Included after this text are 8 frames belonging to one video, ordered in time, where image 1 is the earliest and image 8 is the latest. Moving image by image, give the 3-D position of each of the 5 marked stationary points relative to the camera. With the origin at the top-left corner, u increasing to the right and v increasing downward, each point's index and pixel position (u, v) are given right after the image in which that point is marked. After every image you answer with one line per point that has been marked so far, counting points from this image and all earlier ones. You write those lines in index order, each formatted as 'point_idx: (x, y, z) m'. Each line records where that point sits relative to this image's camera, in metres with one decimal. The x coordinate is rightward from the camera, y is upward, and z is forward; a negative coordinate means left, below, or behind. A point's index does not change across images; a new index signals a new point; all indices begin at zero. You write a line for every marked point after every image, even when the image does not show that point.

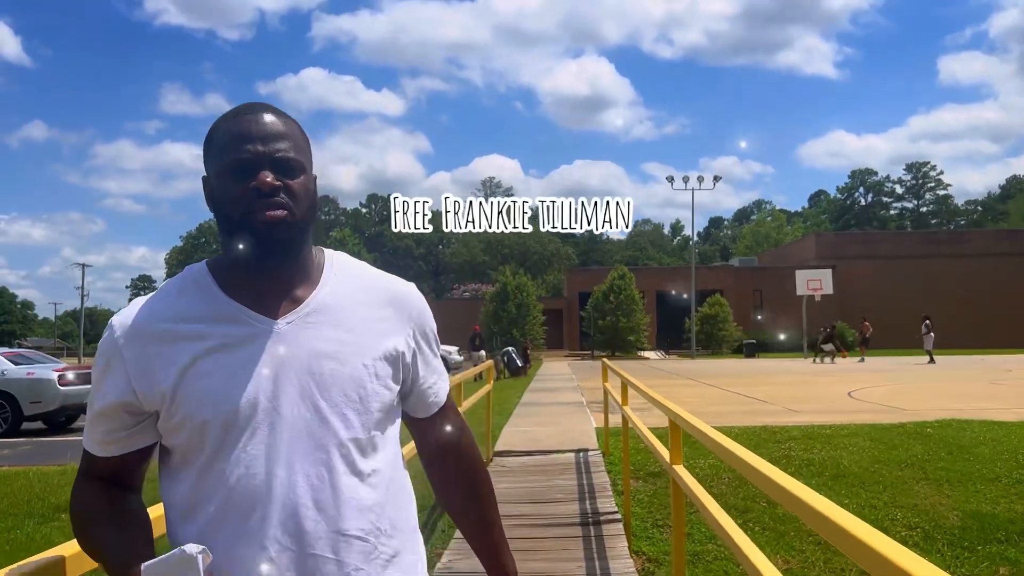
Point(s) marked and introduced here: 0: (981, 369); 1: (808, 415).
0: (+10.0, -1.7, +17.7) m
1: (+3.5, -1.5, +10.0) m
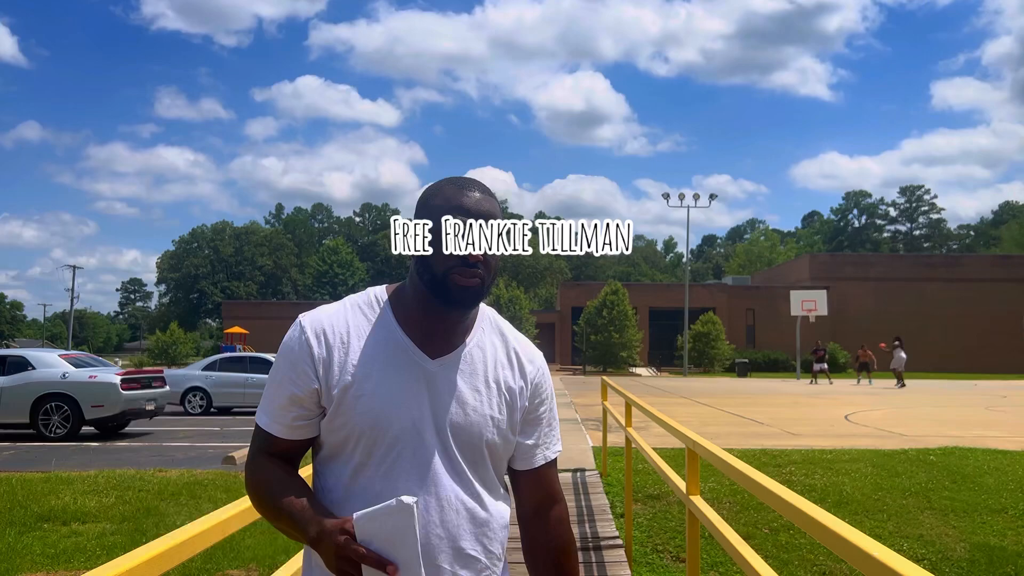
0: (+9.8, -2.2, +17.7) m
1: (+3.5, -1.8, +9.8) m
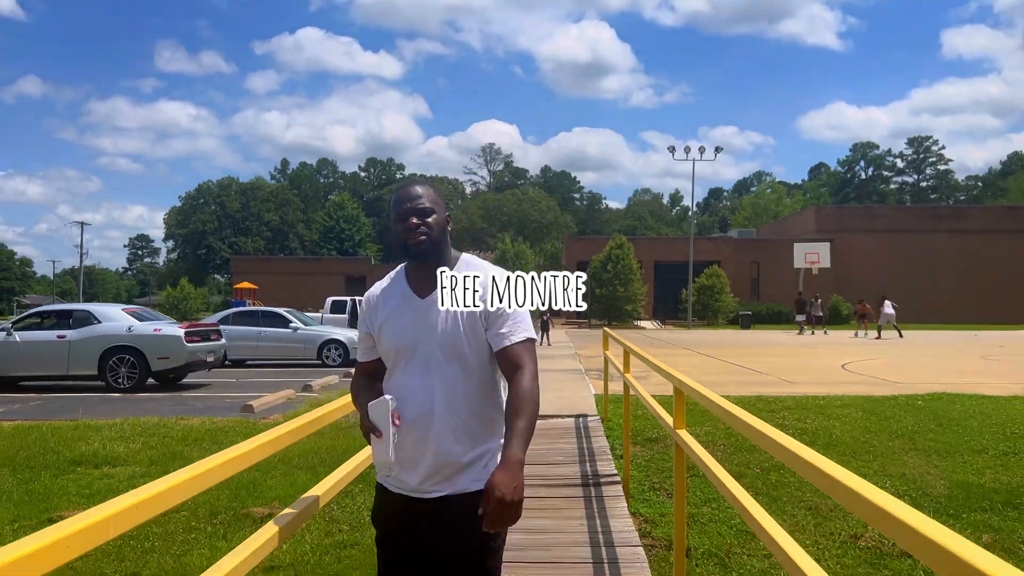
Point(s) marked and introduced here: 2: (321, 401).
0: (+10.0, -1.2, +18.0) m
1: (+3.6, -1.2, +10.2) m
2: (-2.1, -1.3, +9.3) m
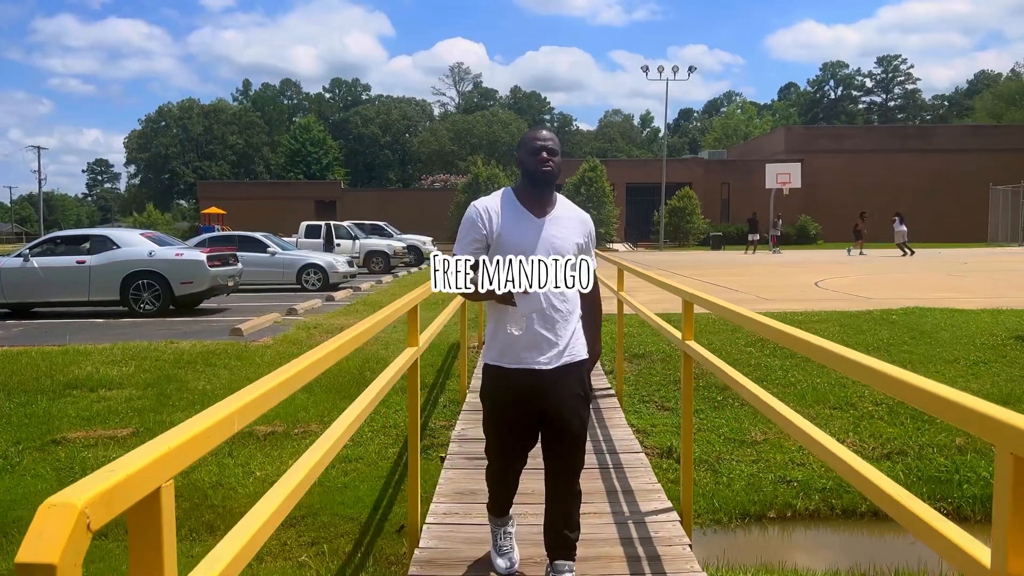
0: (+9.5, +0.6, +18.4) m
1: (+3.4, -0.2, +10.4) m
2: (-2.3, -0.4, +9.4) m
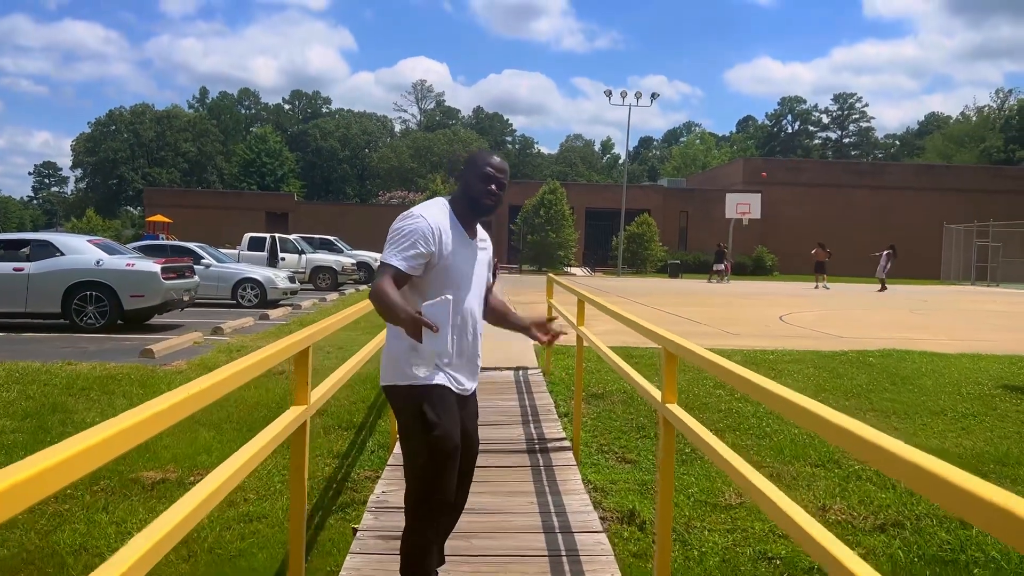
0: (+8.5, -0.2, +18.1) m
1: (+2.8, -0.6, +9.8) m
2: (-2.8, -0.6, +8.4) m
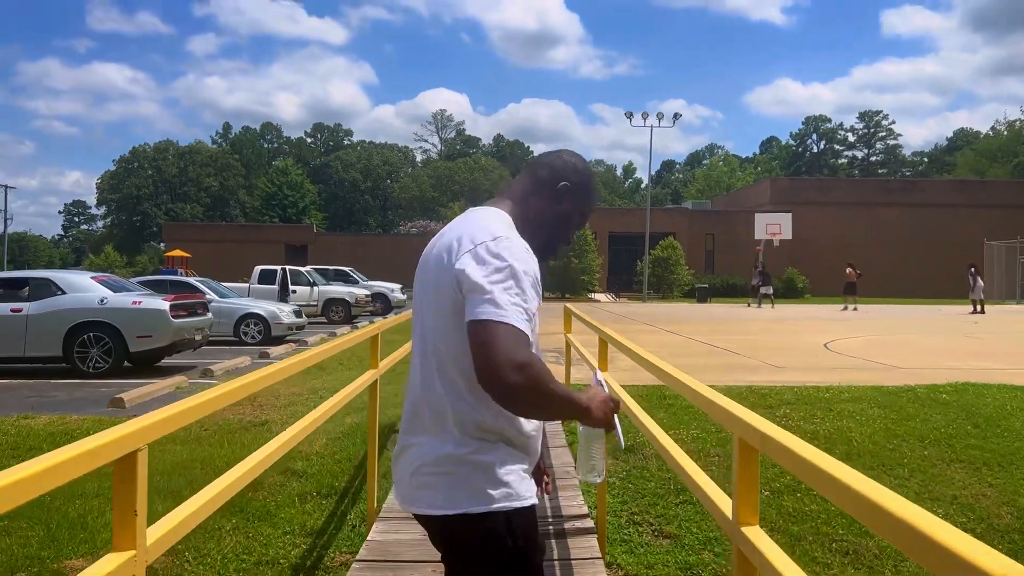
0: (+8.9, -0.6, +16.9) m
1: (+2.9, -0.9, +8.8) m
2: (-2.7, -0.9, +7.6) m
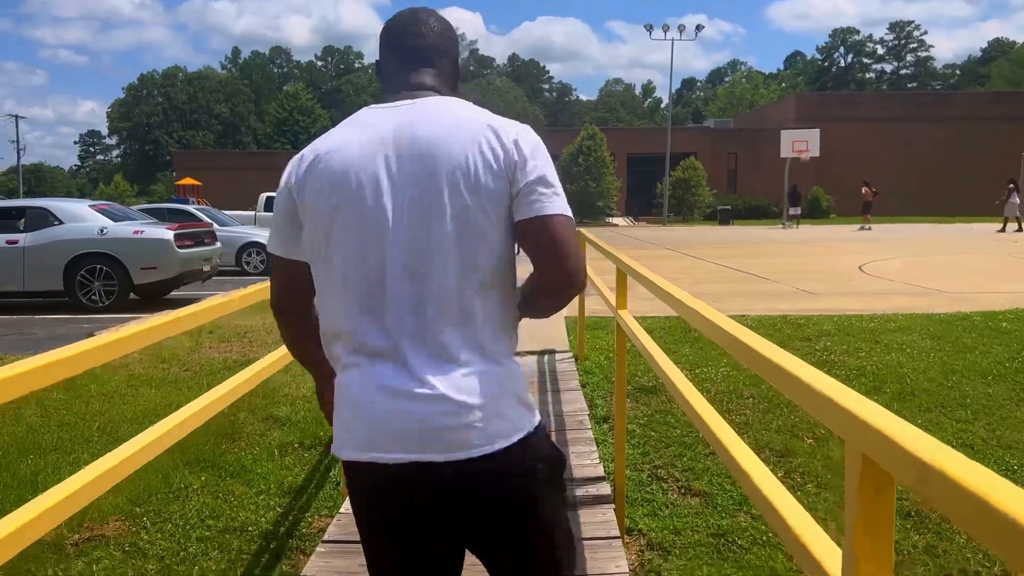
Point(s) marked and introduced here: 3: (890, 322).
0: (+9.2, +0.9, +16.0) m
1: (+3.0, -0.1, +8.1) m
2: (-2.6, -0.3, +7.0) m
3: (+2.8, -0.2, +6.2) m
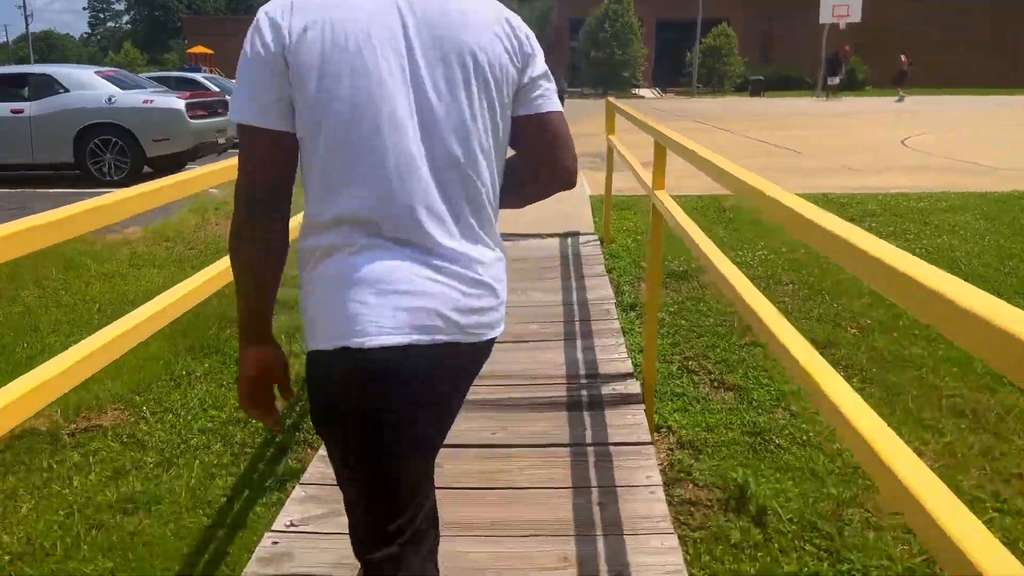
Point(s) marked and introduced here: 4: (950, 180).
0: (+9.6, +3.2, +15.2) m
1: (+3.2, +1.0, +7.6) m
2: (-2.4, +0.7, +6.7) m
3: (+2.9, +0.6, +5.8) m
4: (+3.7, +0.9, +7.1) m
